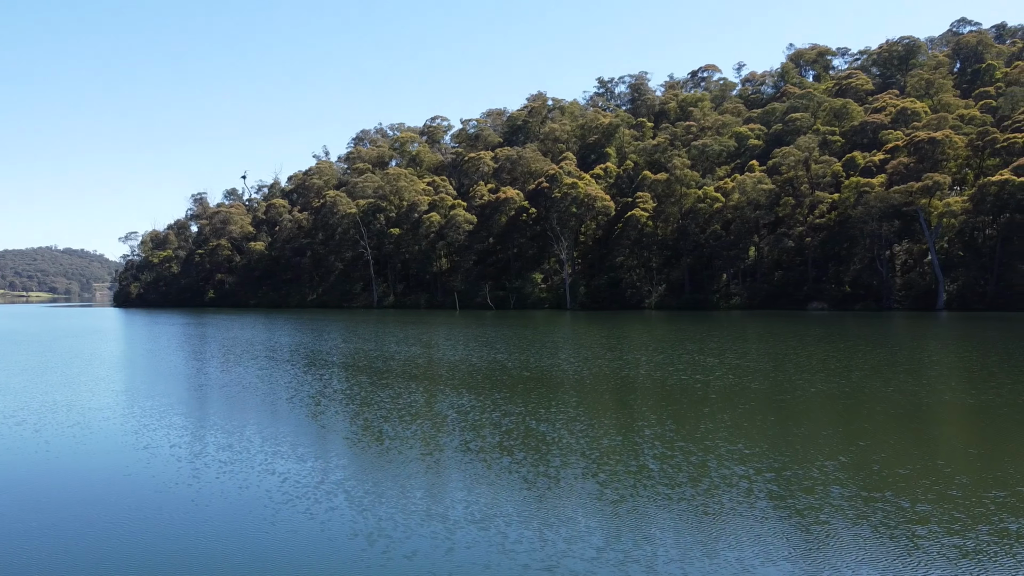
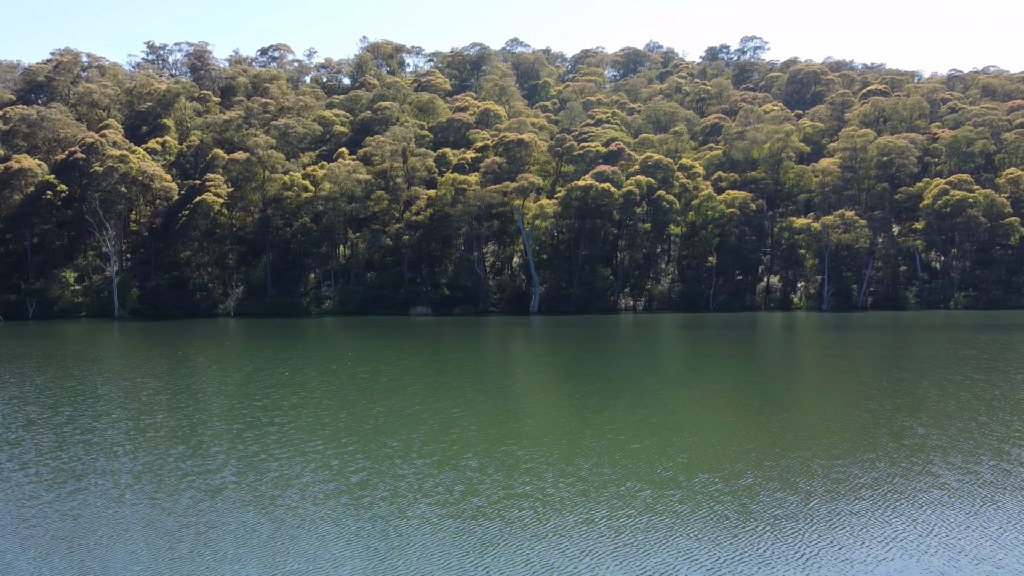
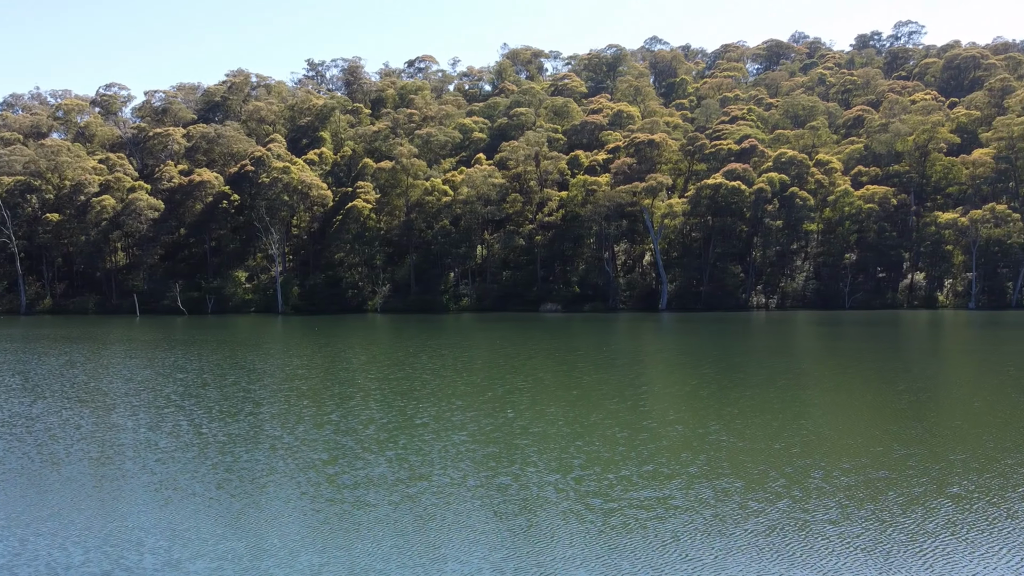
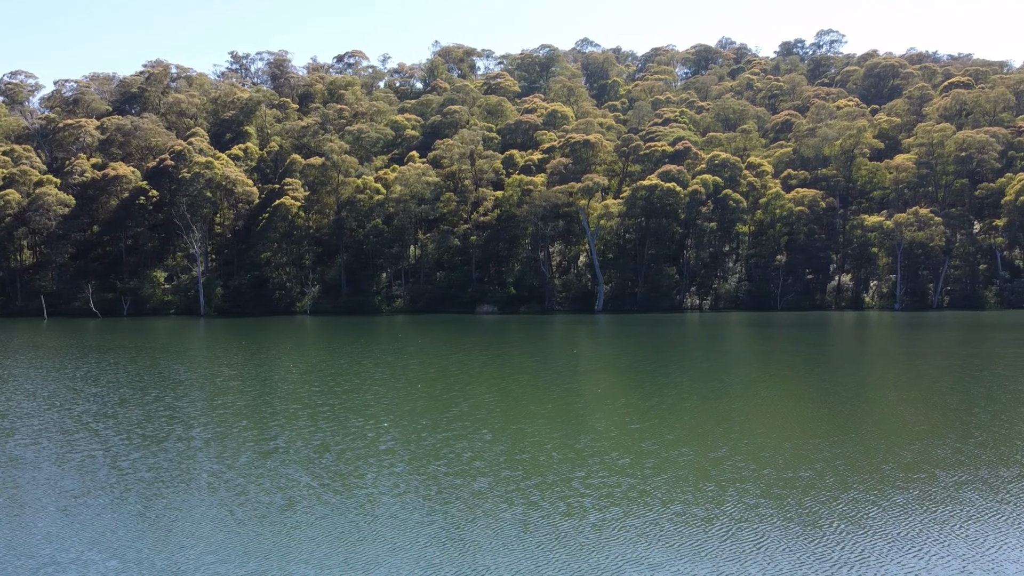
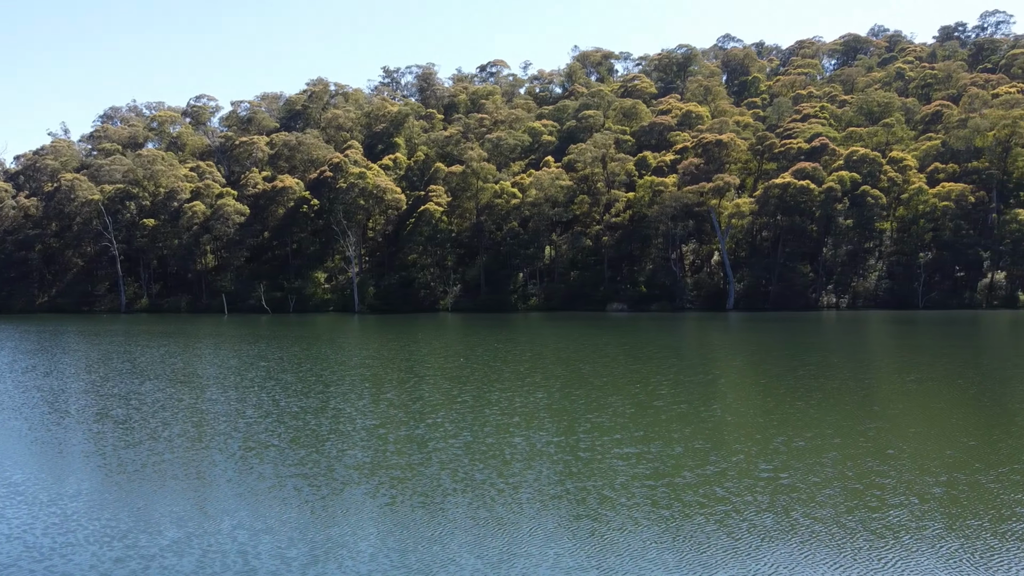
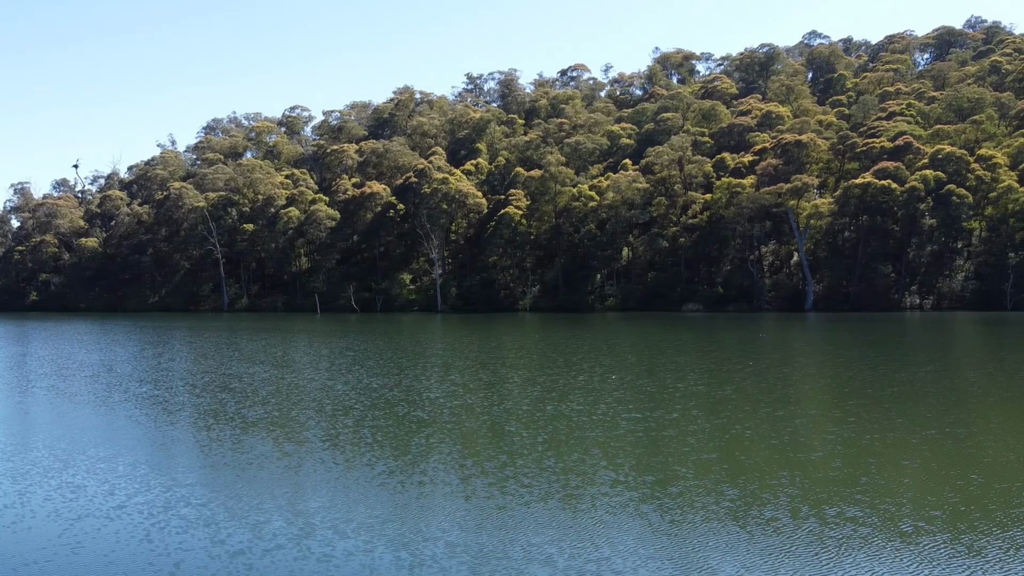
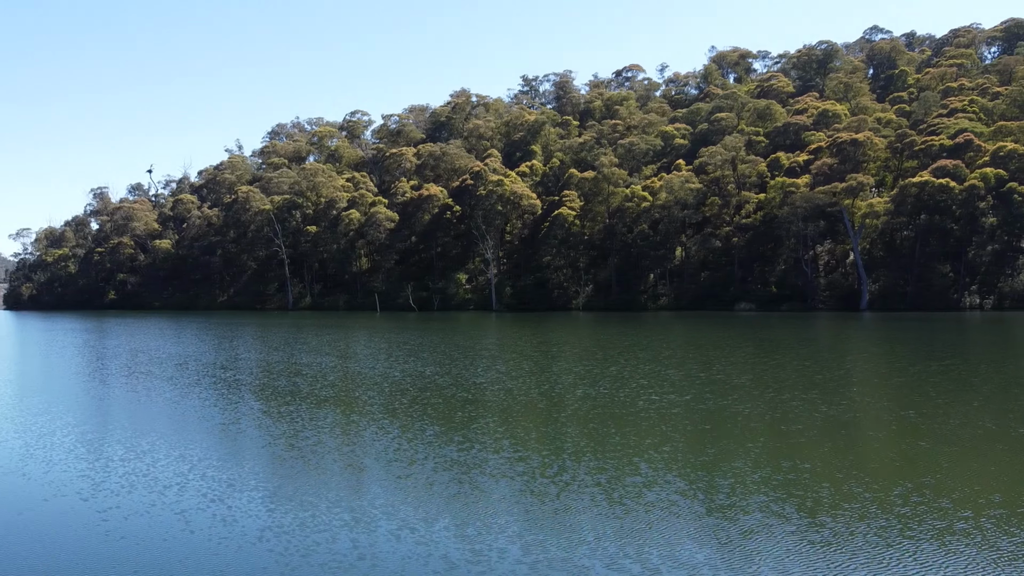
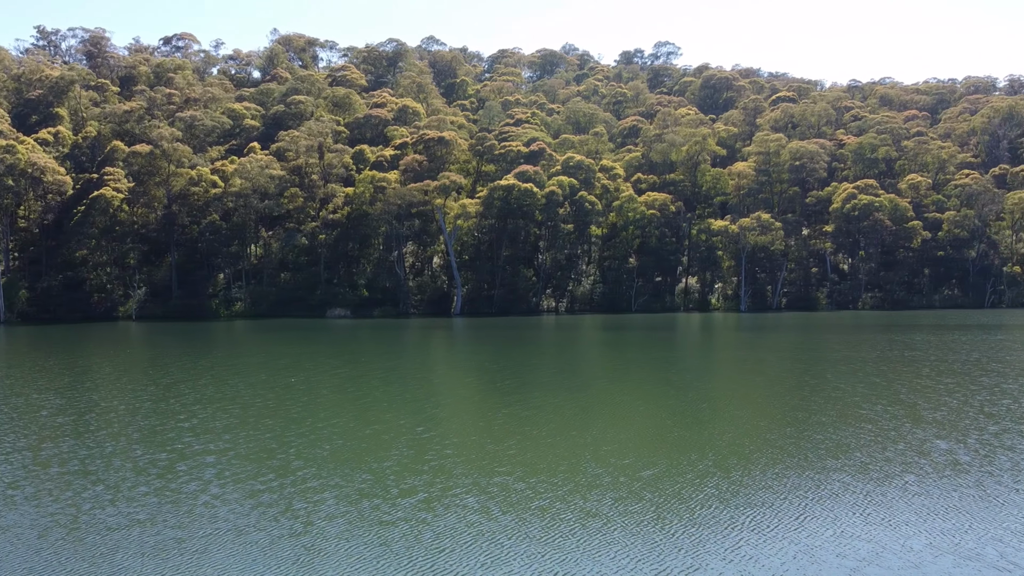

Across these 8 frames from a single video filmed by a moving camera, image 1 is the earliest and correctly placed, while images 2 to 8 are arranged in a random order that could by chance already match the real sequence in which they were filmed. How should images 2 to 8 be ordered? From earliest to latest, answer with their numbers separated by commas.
7, 6, 5, 3, 4, 2, 8
